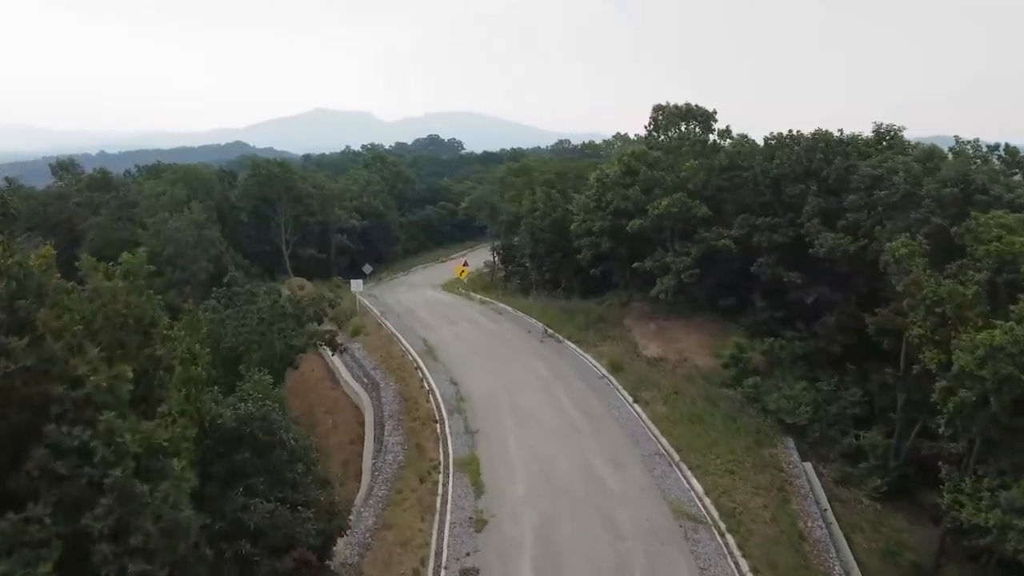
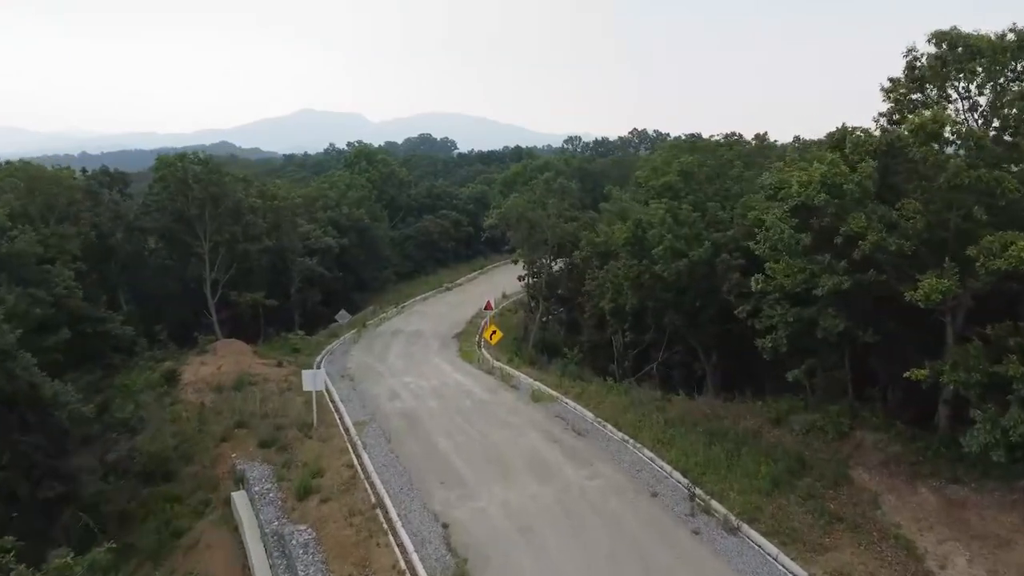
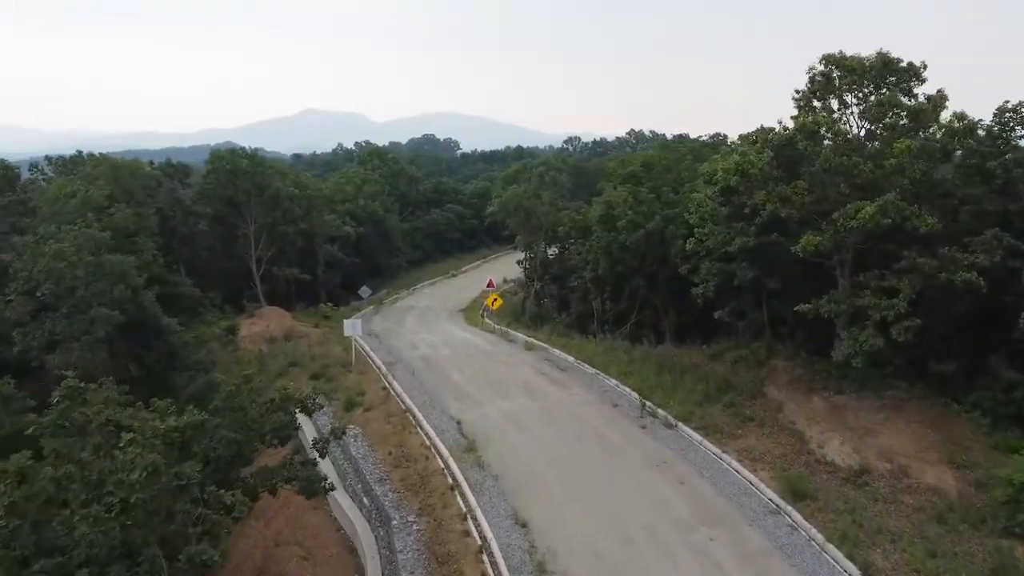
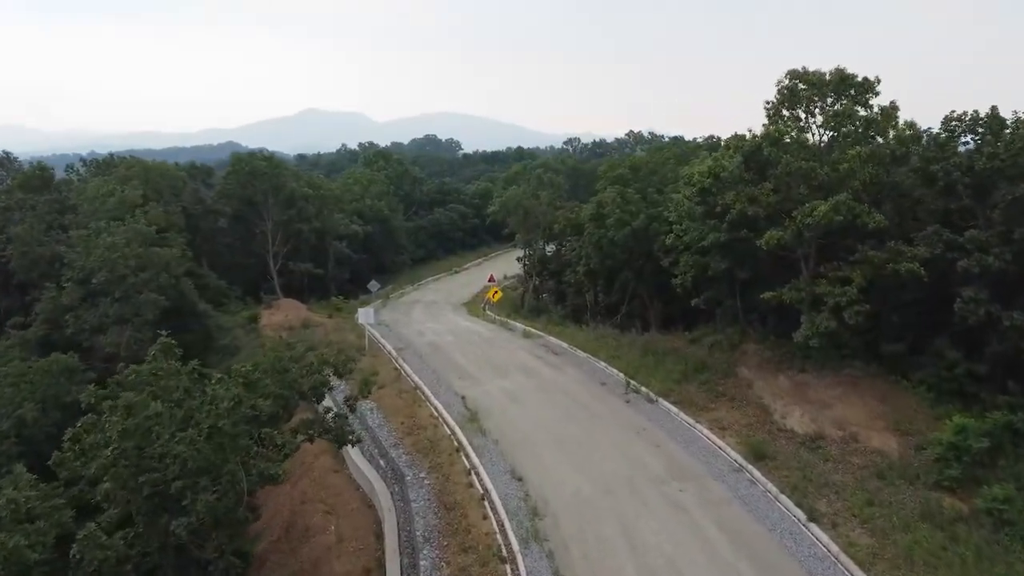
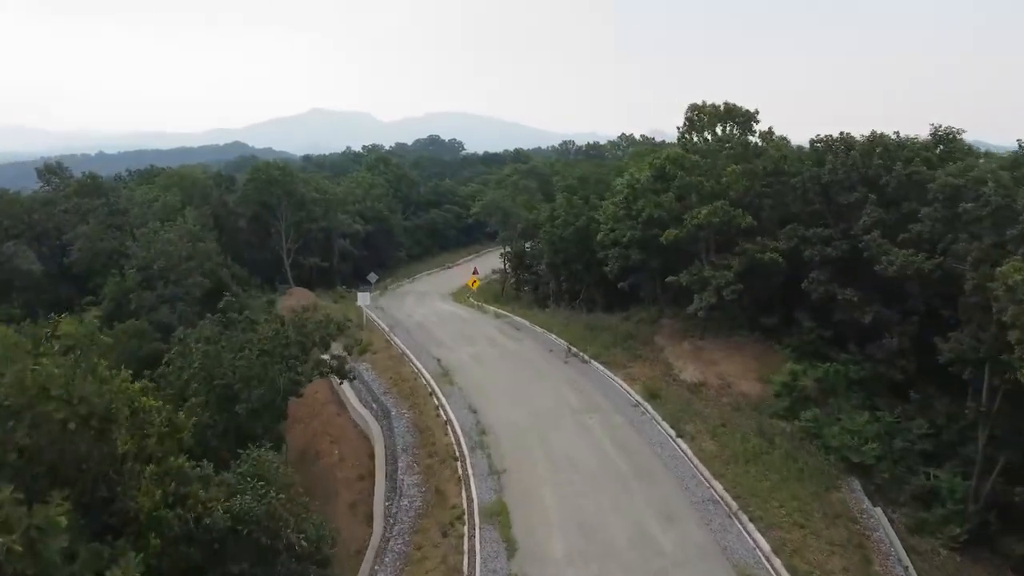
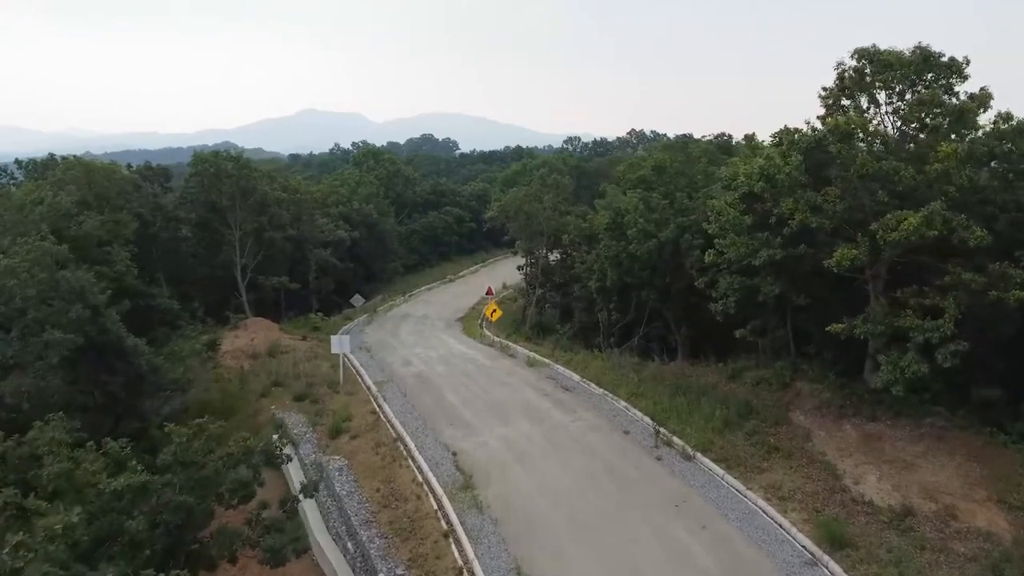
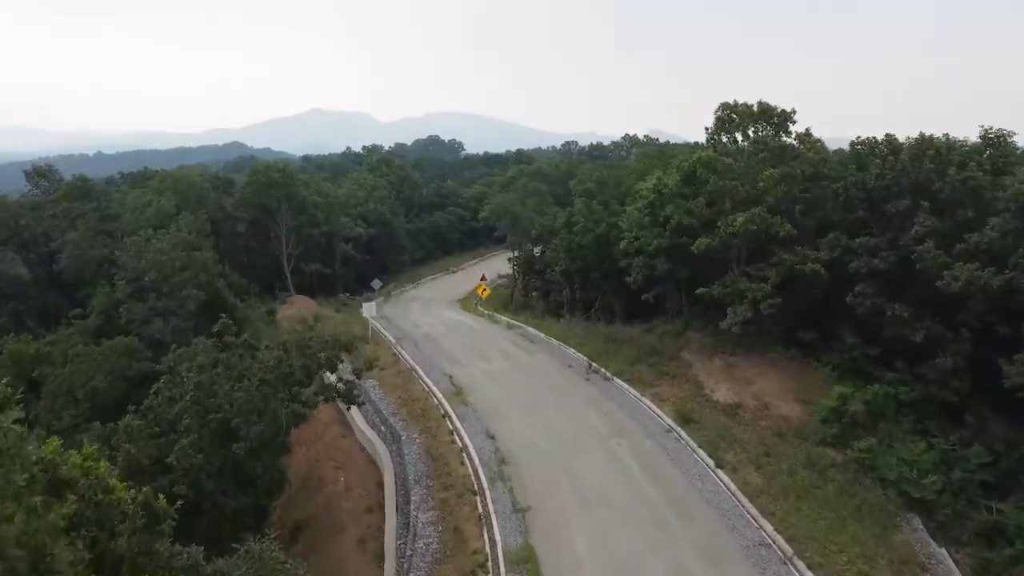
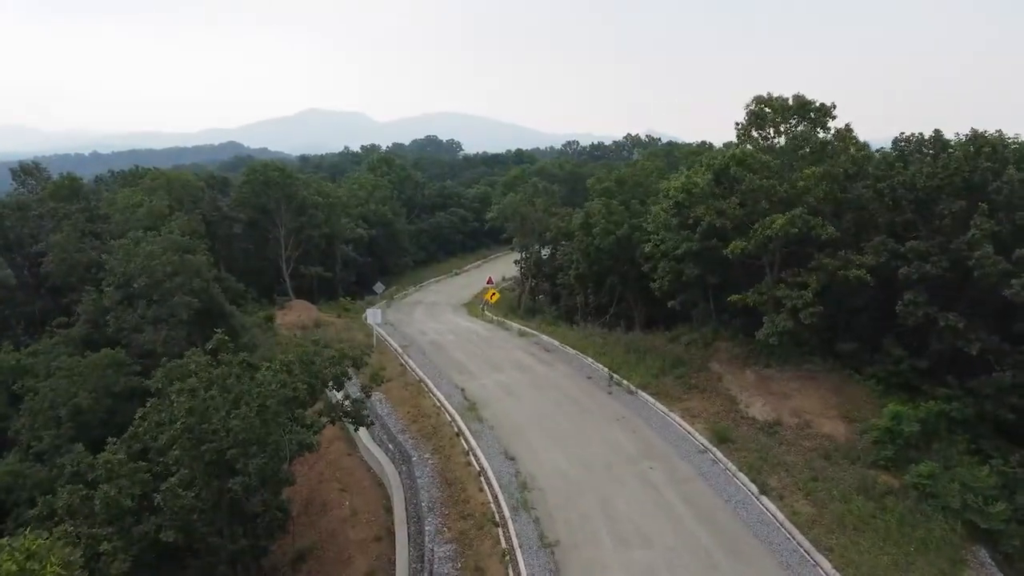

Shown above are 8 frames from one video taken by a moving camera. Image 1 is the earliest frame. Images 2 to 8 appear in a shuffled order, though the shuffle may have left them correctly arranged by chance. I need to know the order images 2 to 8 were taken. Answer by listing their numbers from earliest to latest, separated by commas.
5, 7, 8, 4, 3, 6, 2
